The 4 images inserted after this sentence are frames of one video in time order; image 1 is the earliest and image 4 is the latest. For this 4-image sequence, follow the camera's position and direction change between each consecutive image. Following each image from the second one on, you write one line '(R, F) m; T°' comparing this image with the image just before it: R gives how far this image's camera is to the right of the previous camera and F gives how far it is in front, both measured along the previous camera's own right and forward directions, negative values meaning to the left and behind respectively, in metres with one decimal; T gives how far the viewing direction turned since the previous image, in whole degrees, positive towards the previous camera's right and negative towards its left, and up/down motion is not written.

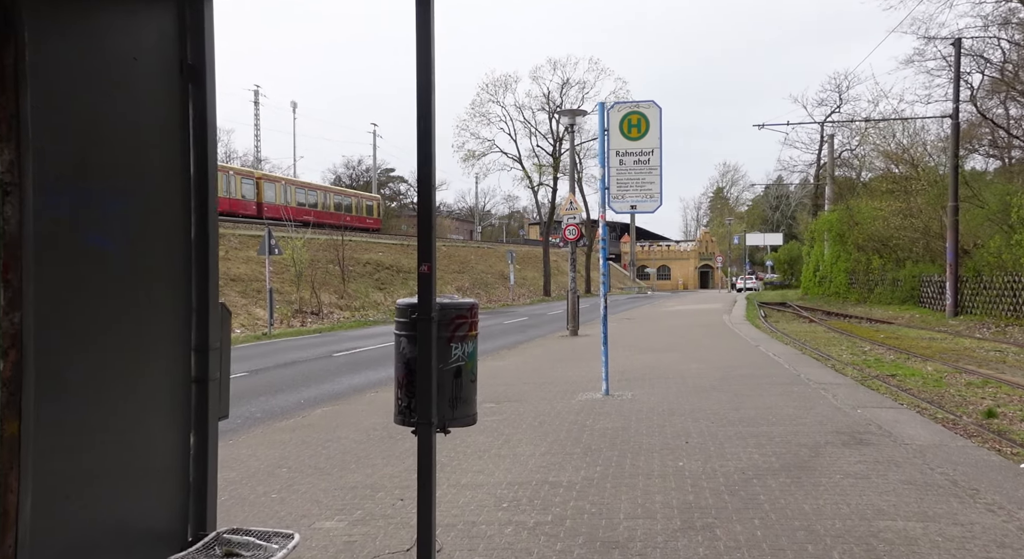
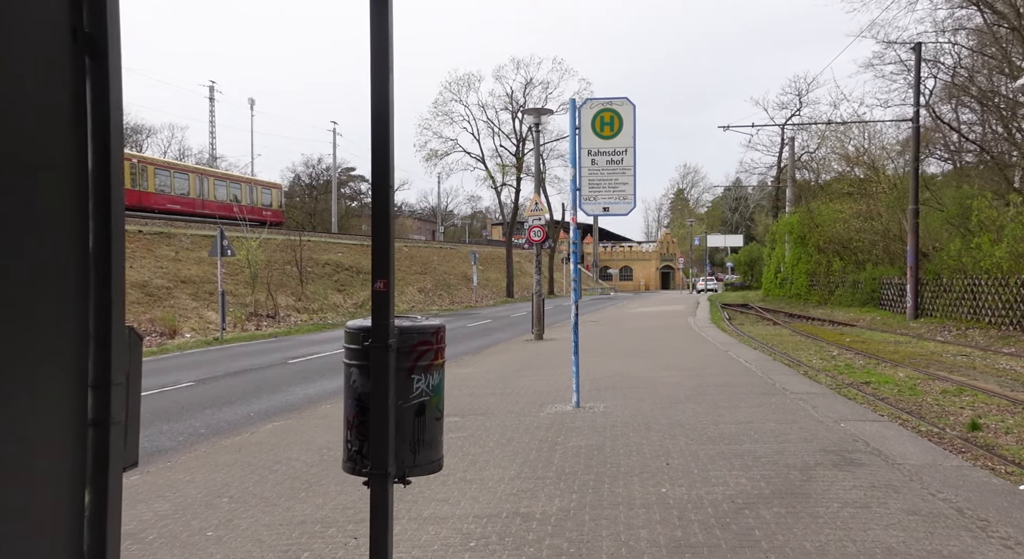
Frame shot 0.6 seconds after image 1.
(0.0, +0.5) m; +3°
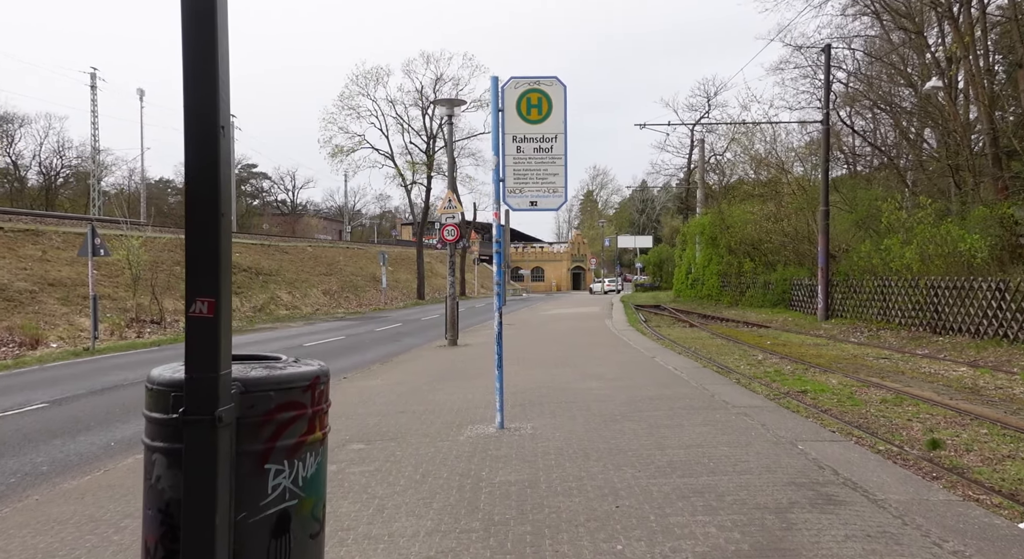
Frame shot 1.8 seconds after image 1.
(0.0, +1.1) m; +6°
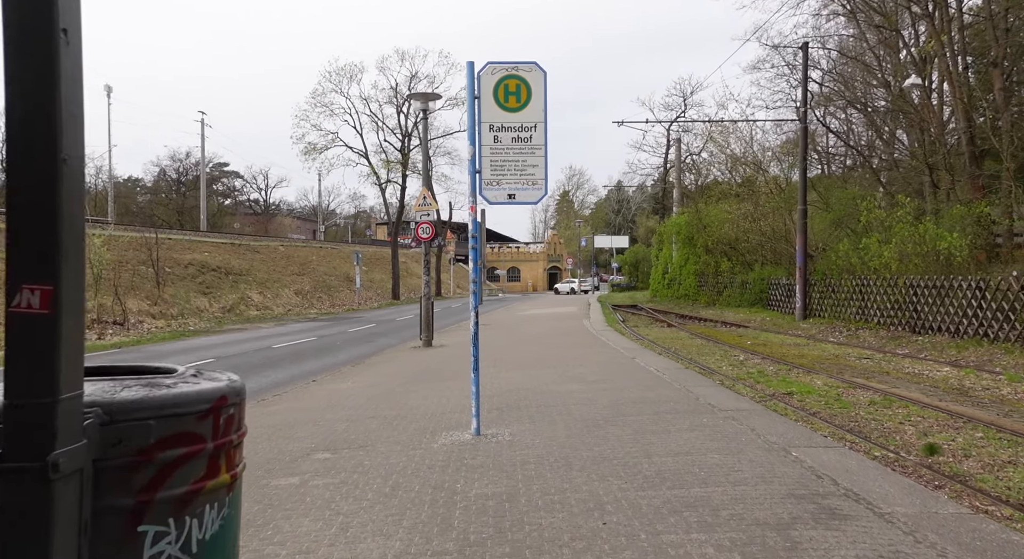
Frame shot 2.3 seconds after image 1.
(0.0, +0.4) m; +2°
